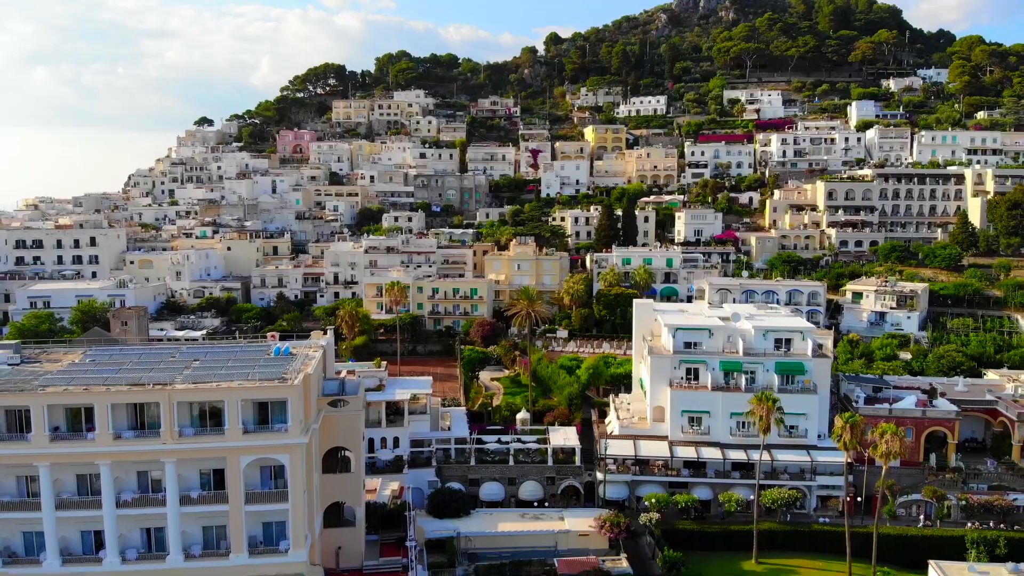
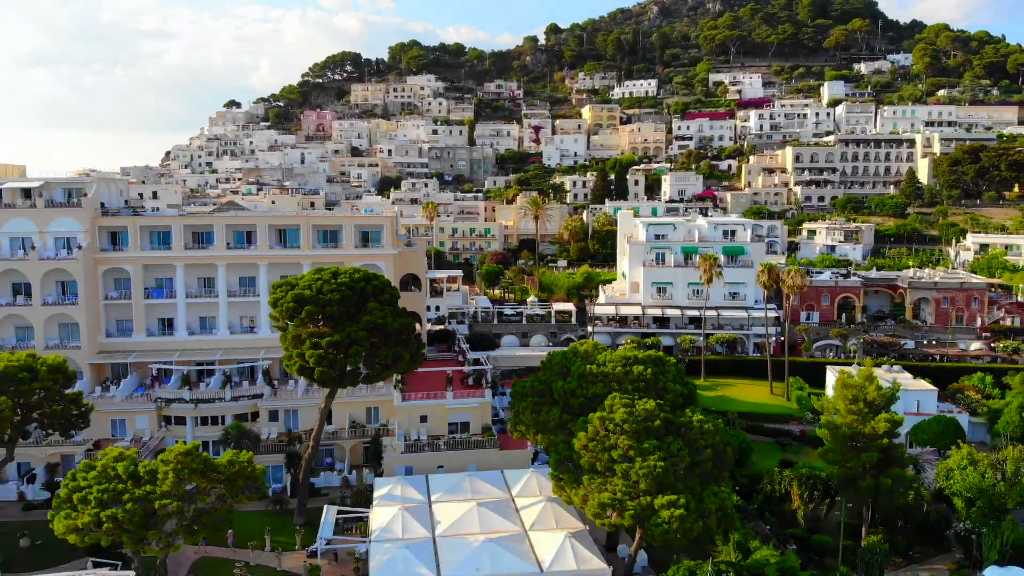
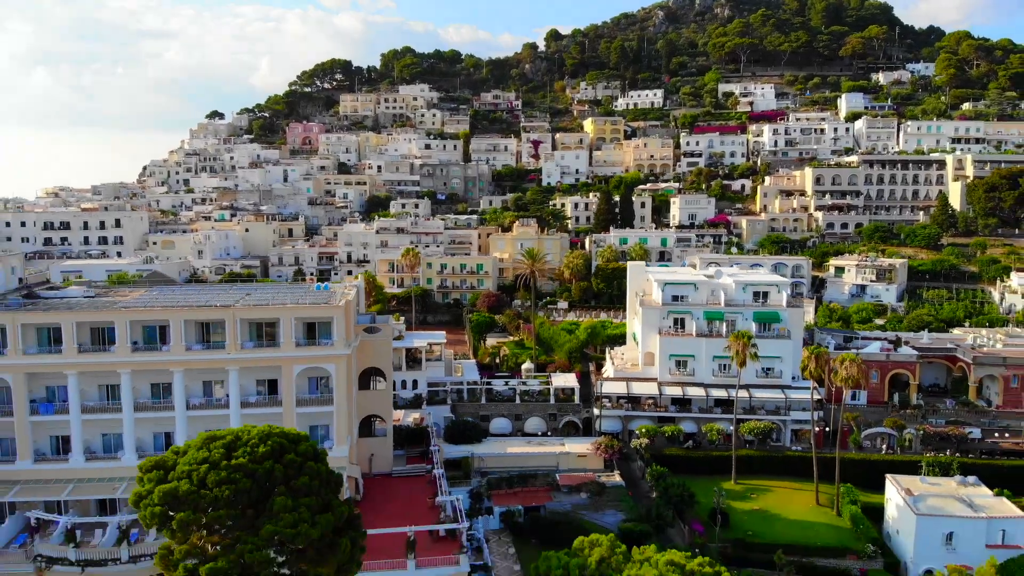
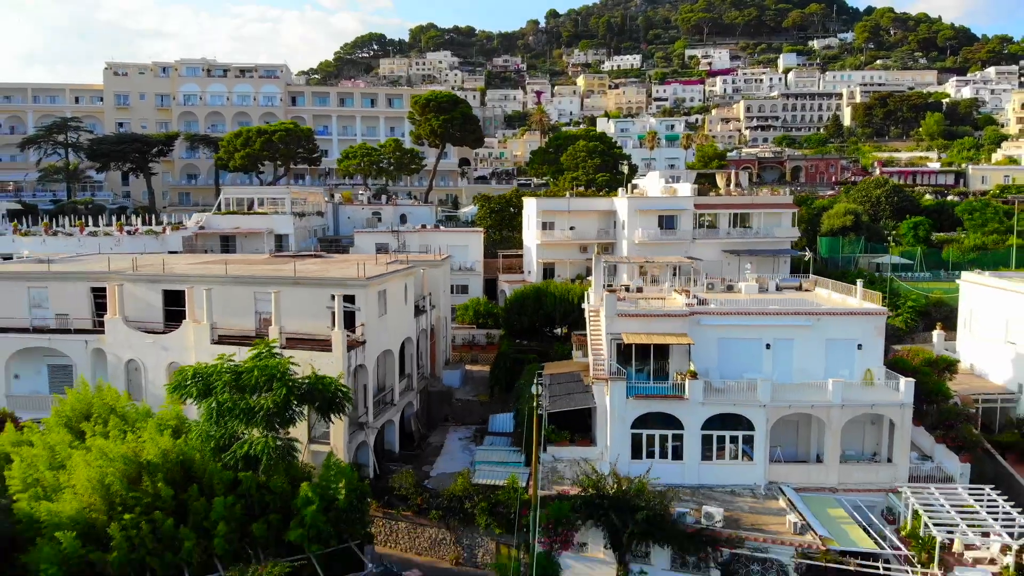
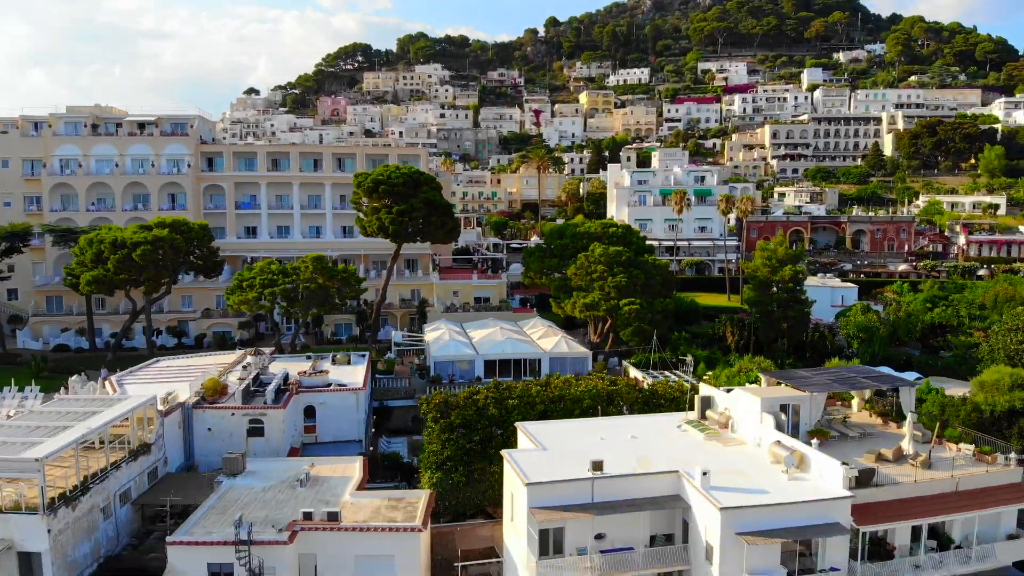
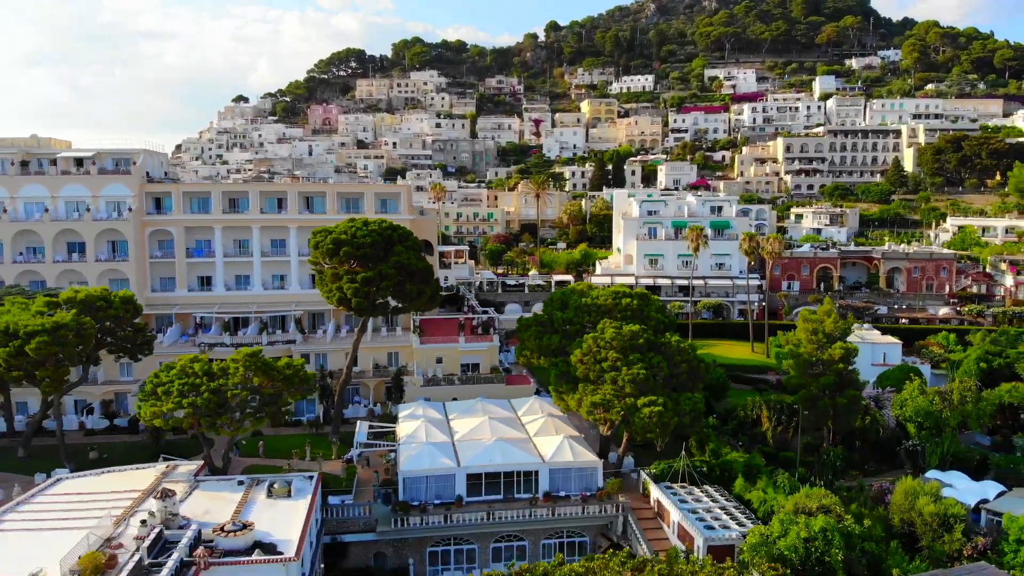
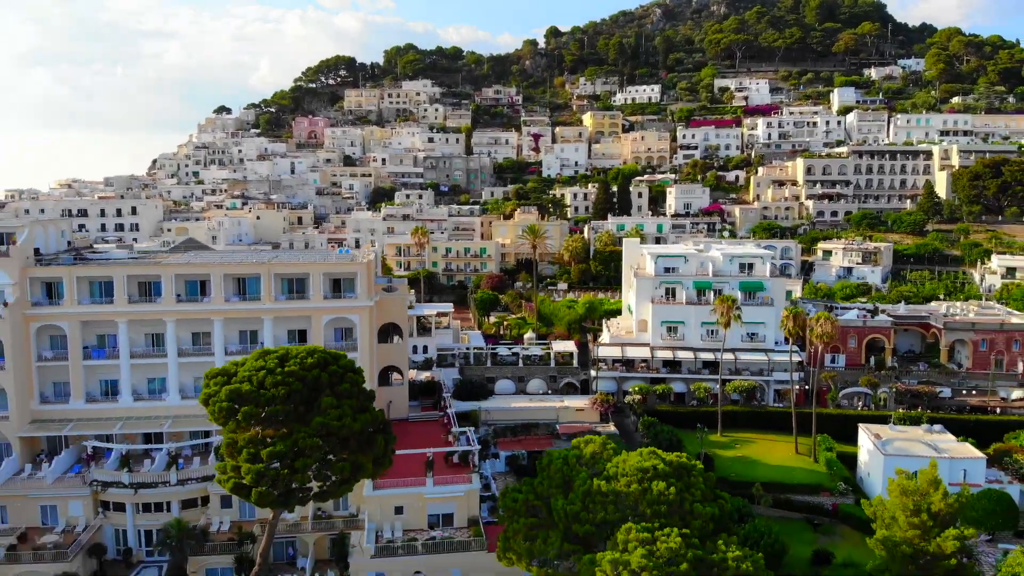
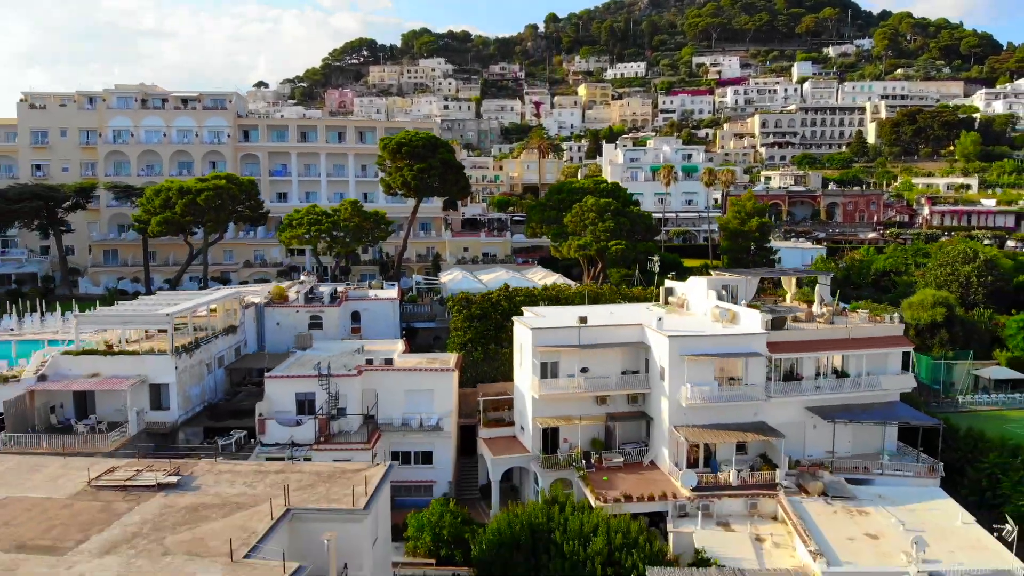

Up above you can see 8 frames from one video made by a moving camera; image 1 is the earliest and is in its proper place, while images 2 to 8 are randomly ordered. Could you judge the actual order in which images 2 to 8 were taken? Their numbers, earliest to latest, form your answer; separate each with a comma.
3, 7, 2, 6, 5, 8, 4
